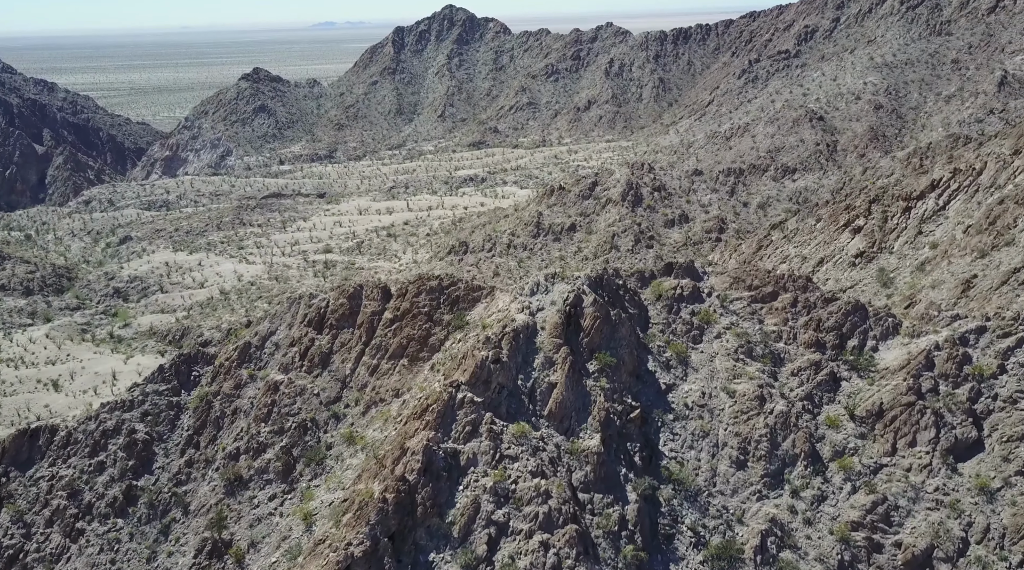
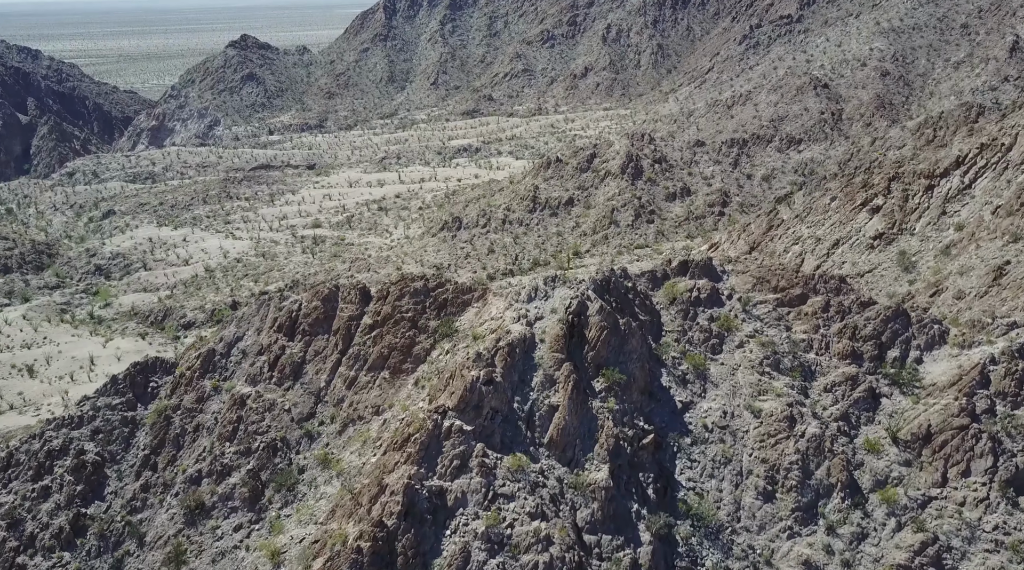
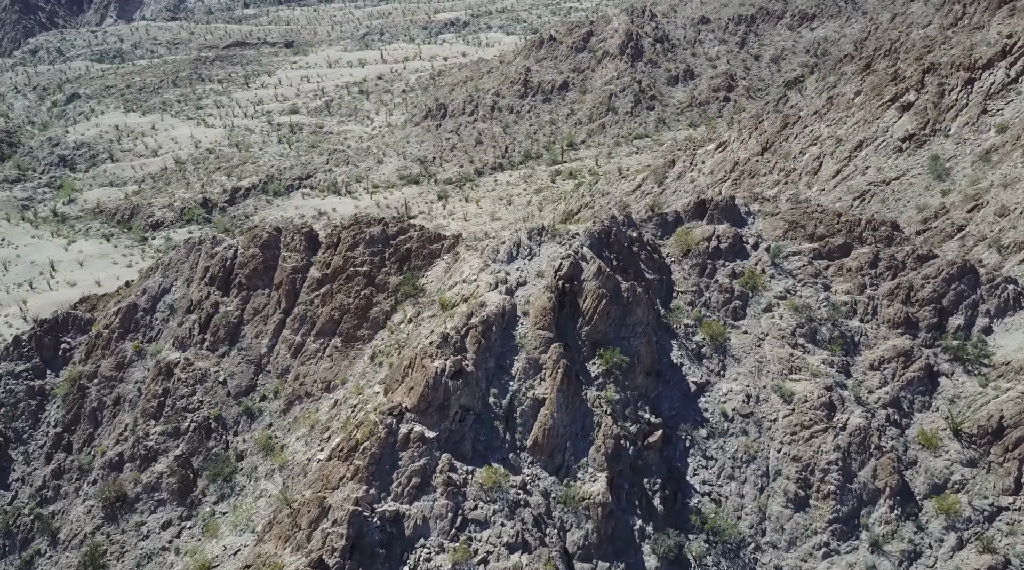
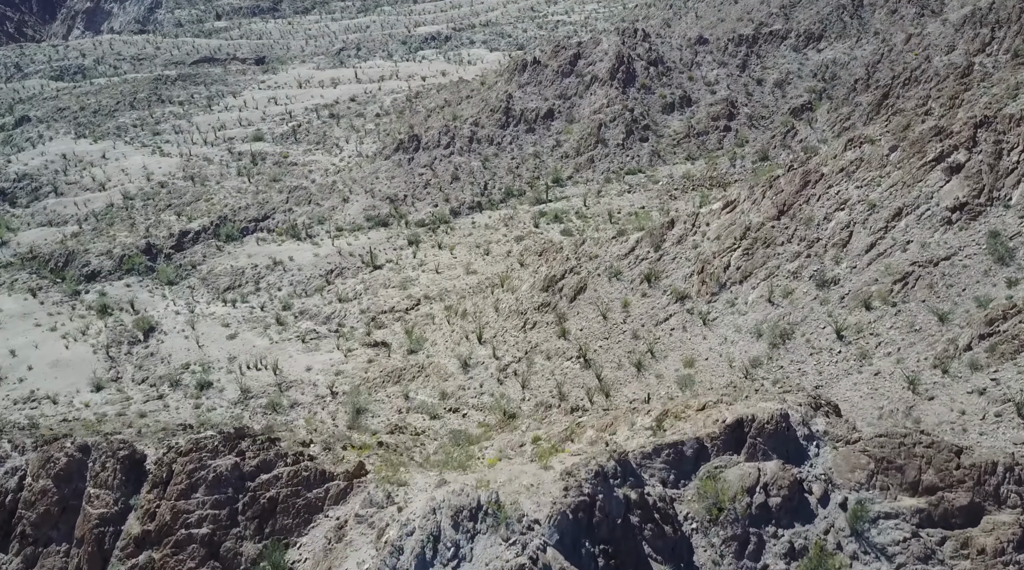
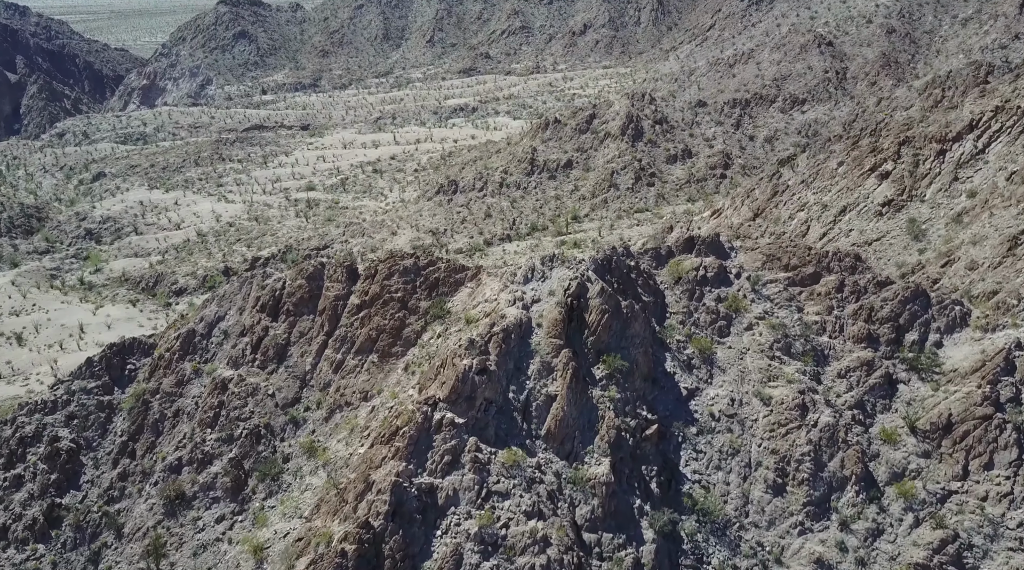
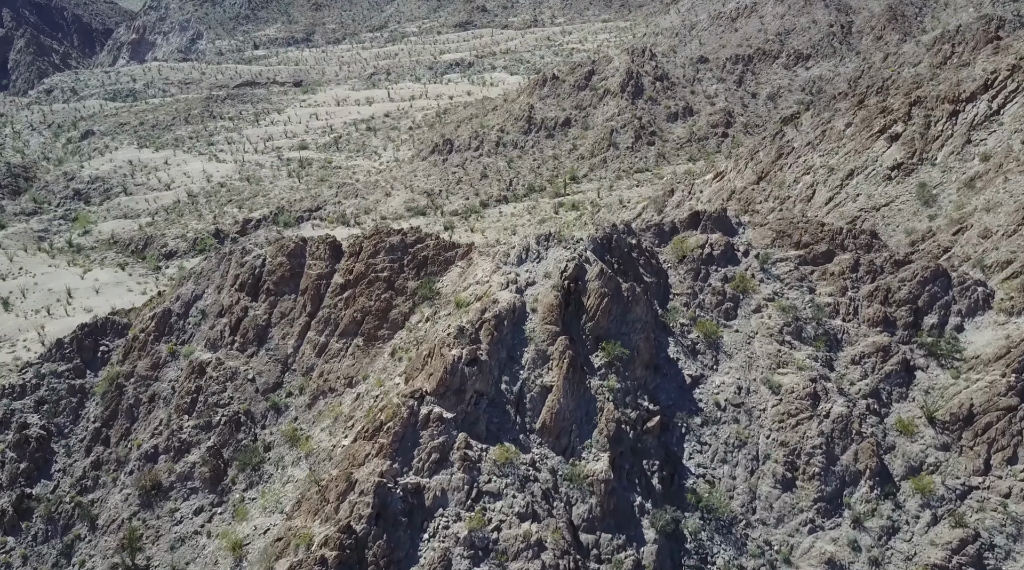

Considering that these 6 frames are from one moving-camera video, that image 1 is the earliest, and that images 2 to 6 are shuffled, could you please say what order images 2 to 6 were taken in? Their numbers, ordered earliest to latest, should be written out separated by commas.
2, 5, 6, 3, 4
